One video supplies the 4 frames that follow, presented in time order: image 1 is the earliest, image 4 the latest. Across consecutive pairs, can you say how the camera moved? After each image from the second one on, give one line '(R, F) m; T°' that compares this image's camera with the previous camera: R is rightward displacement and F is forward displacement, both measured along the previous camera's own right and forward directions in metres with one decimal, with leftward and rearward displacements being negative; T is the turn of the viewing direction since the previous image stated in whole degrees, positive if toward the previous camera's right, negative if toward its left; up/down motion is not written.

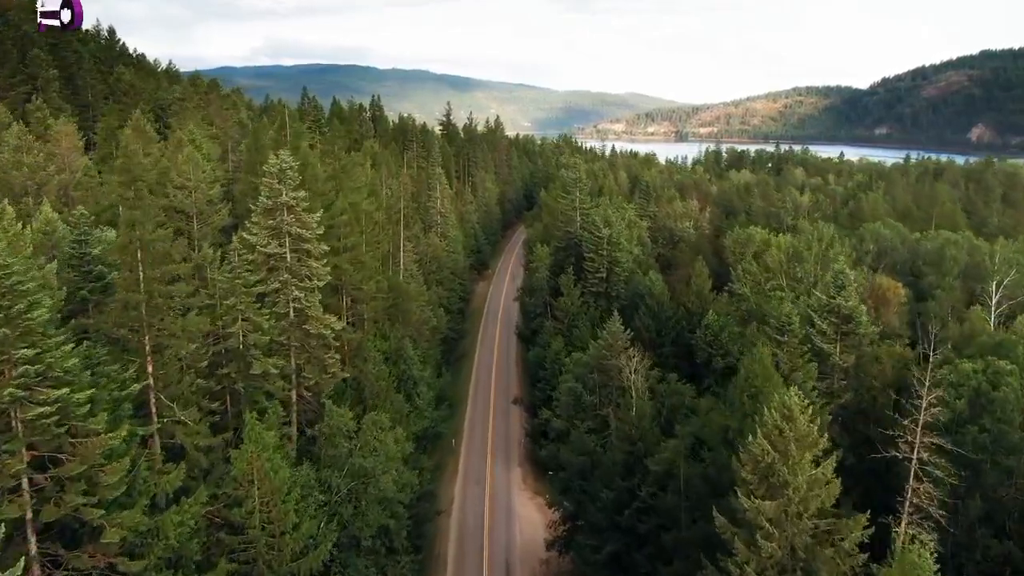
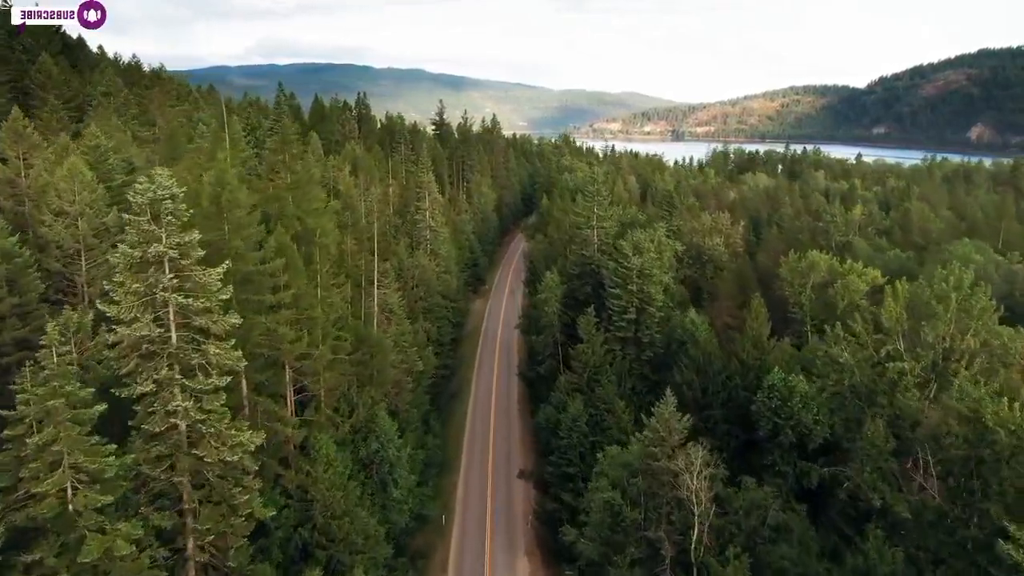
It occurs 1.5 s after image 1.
(-0.7, +13.3) m; 0°
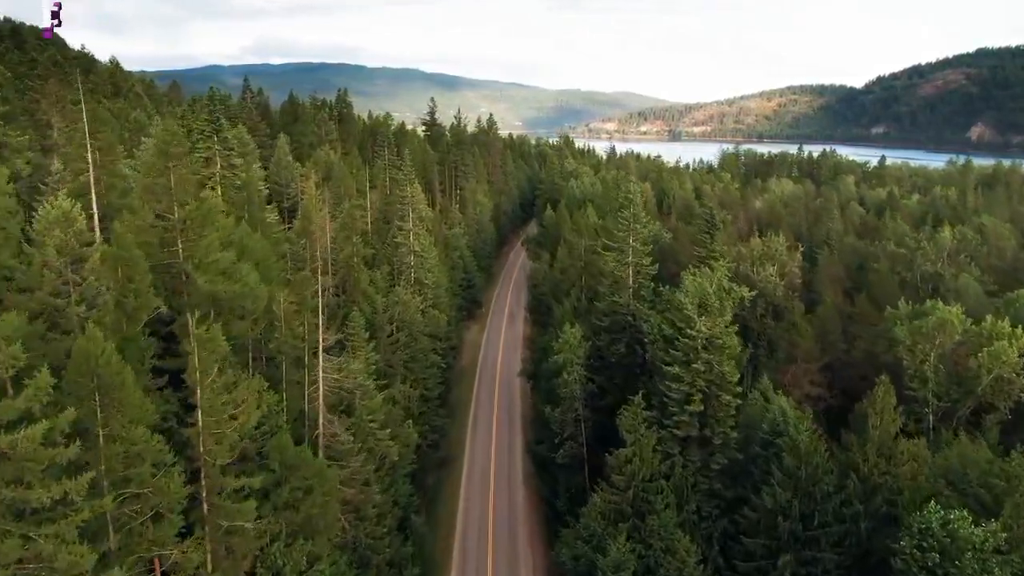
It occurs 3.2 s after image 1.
(-0.8, +15.5) m; 0°
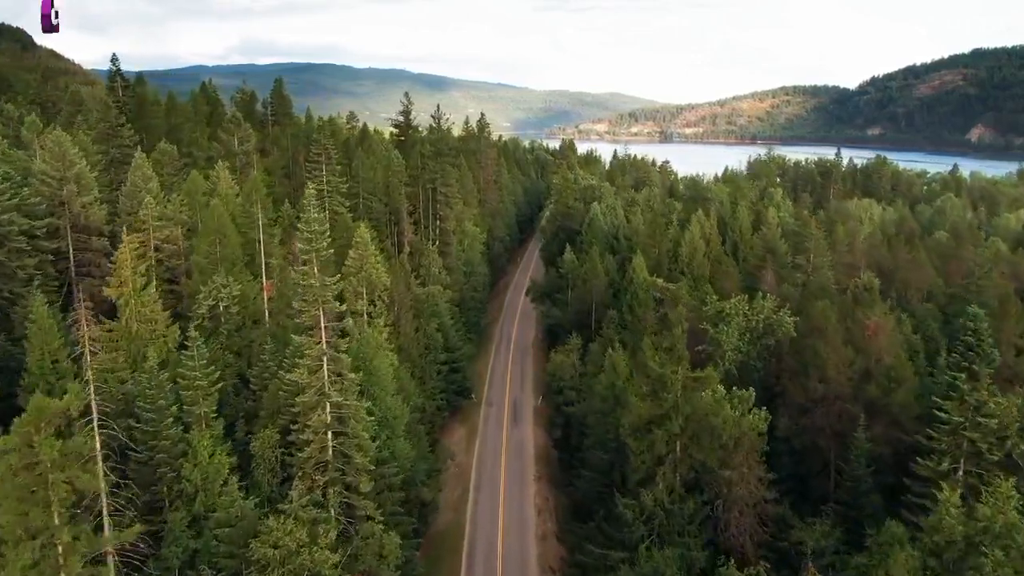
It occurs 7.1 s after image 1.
(-1.8, +35.7) m; +1°
